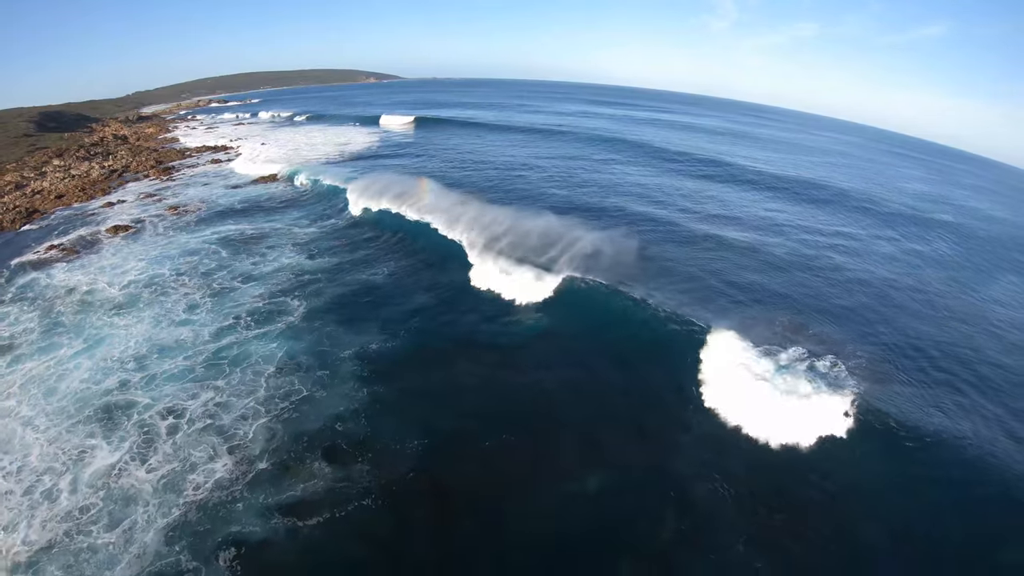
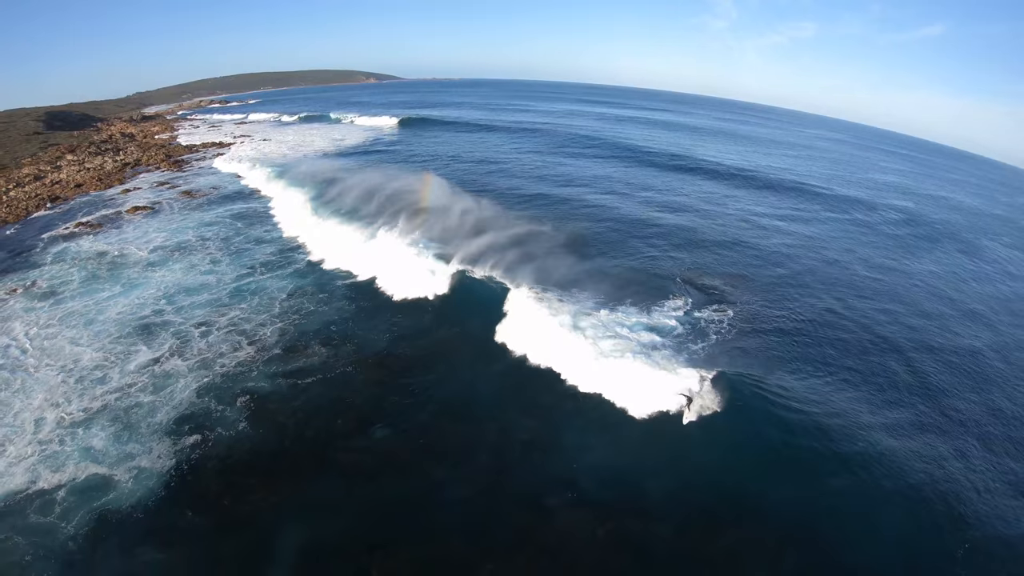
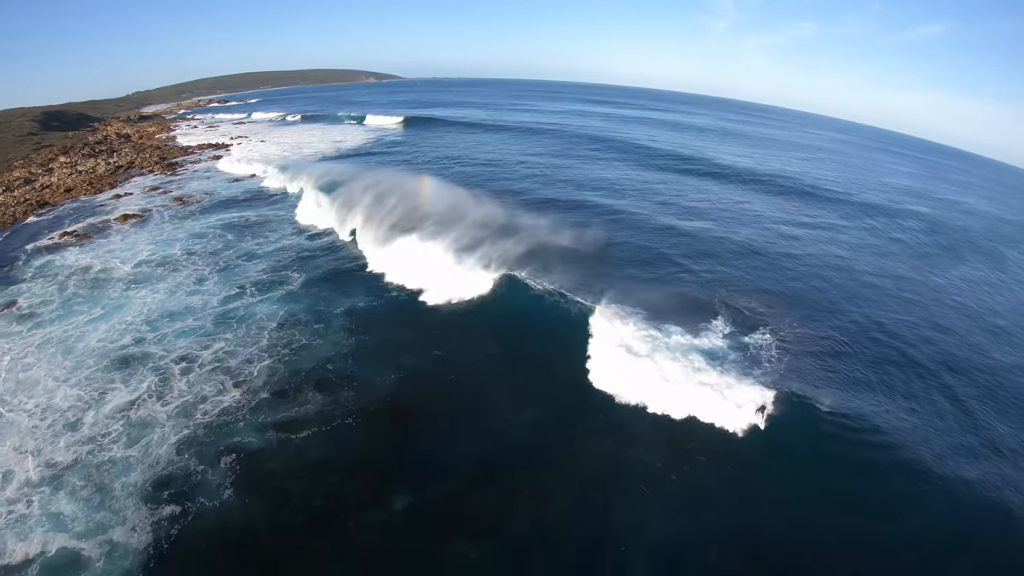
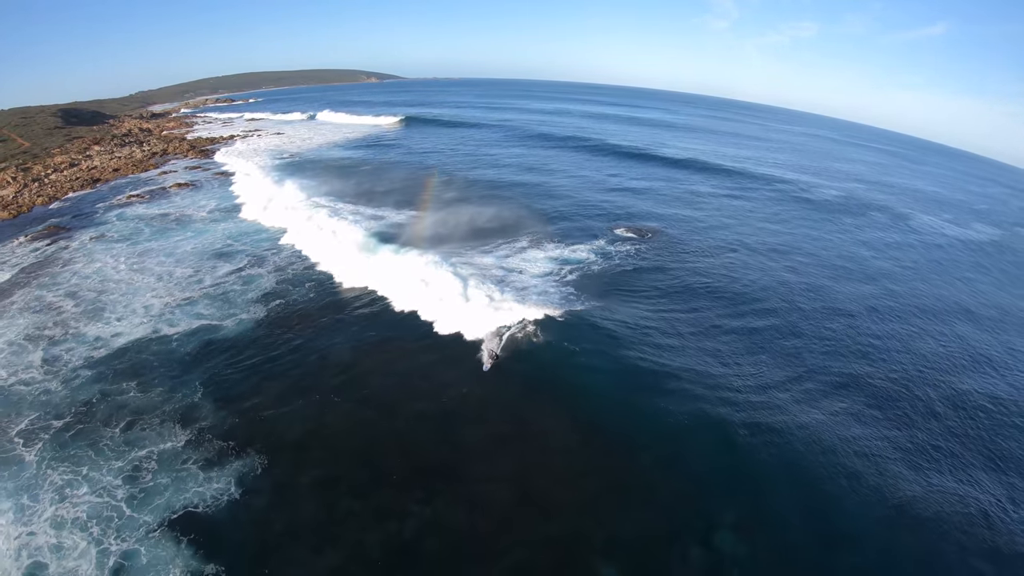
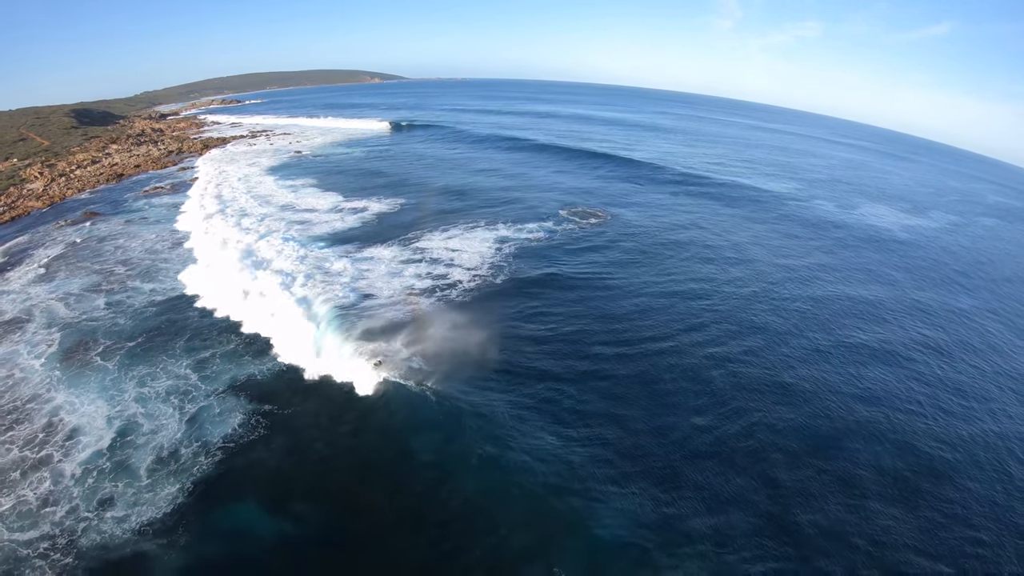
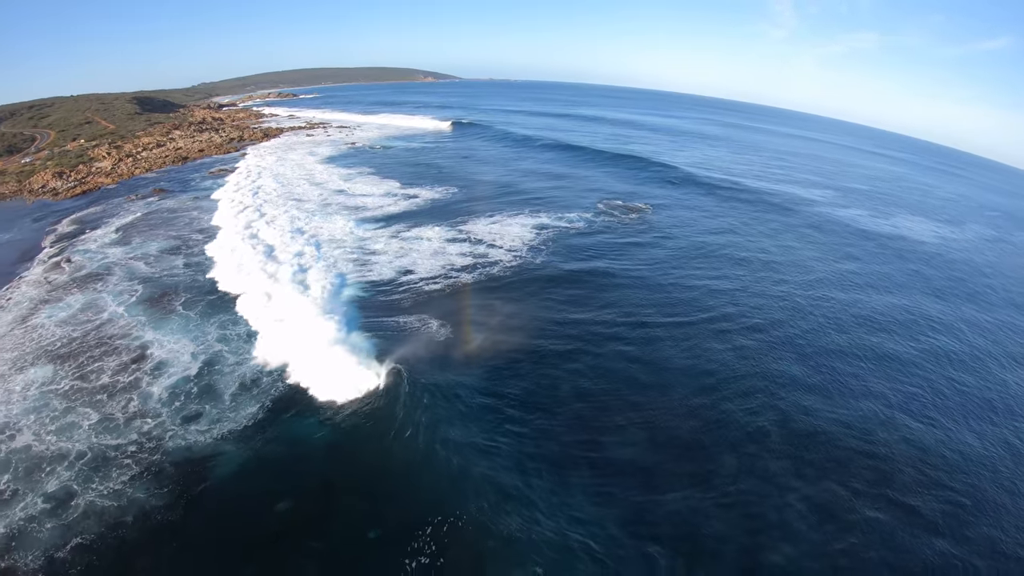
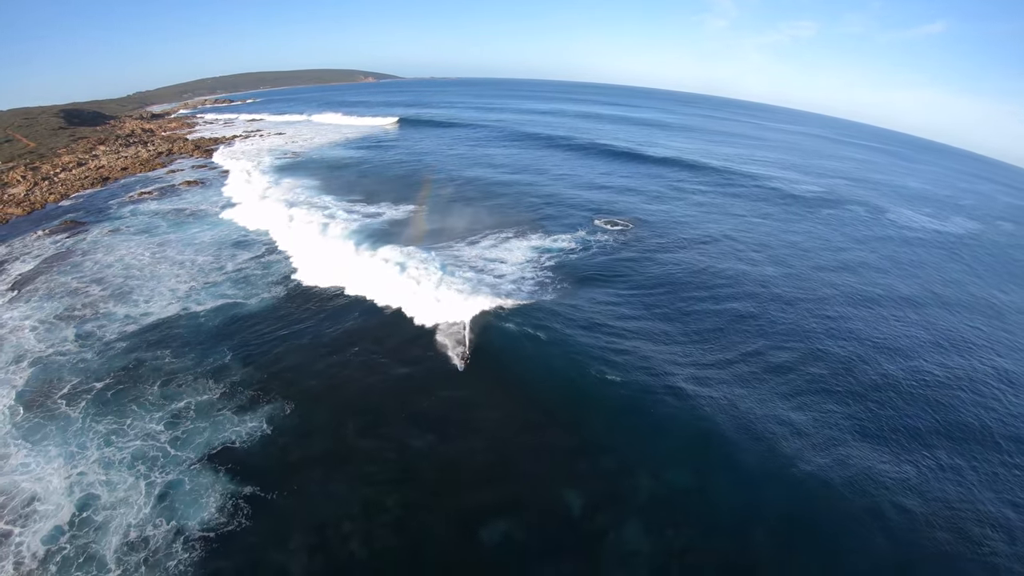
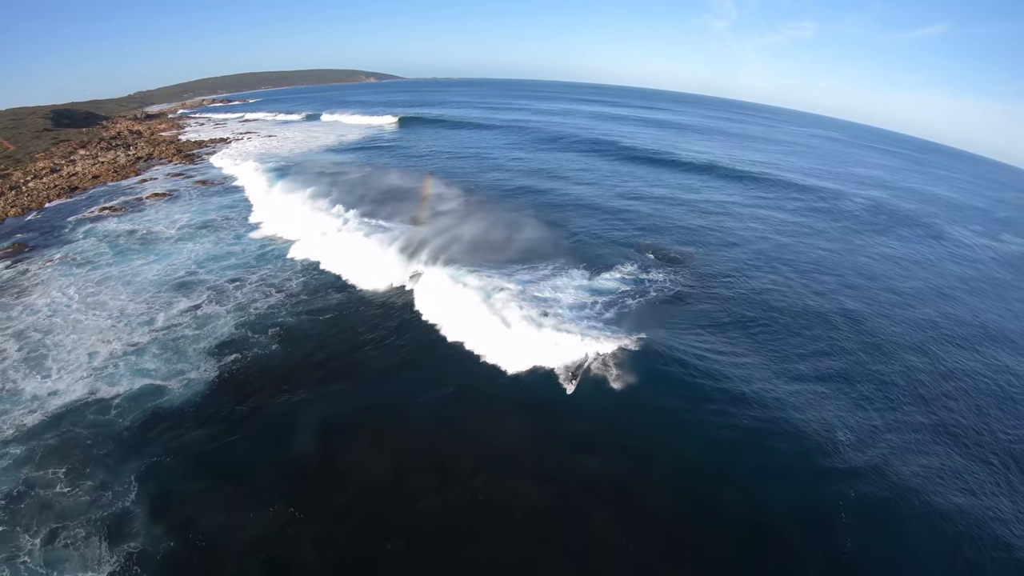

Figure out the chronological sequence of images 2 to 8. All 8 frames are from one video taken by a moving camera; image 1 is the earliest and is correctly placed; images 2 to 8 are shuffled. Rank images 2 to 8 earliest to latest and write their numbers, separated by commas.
3, 2, 8, 4, 7, 5, 6
